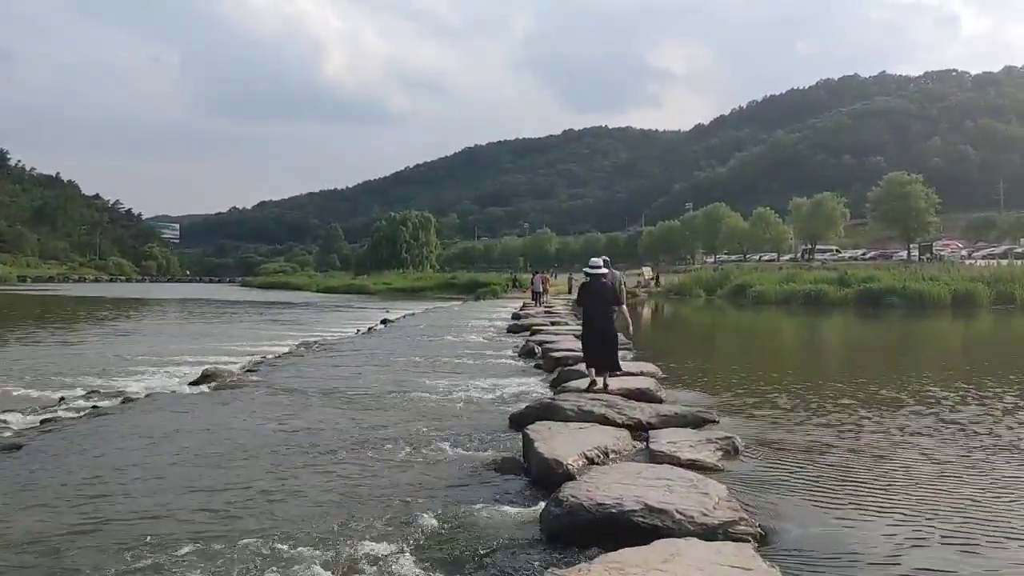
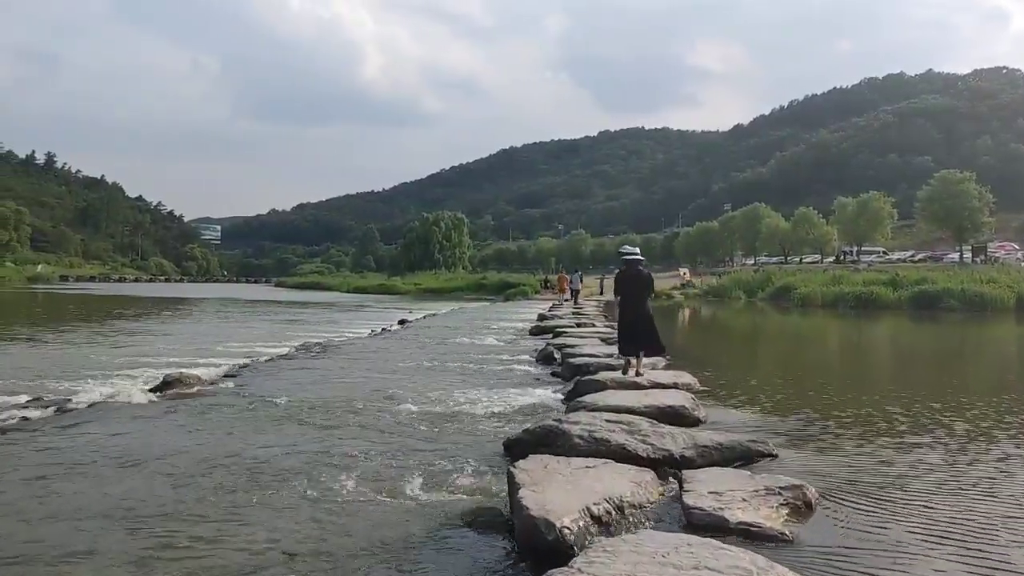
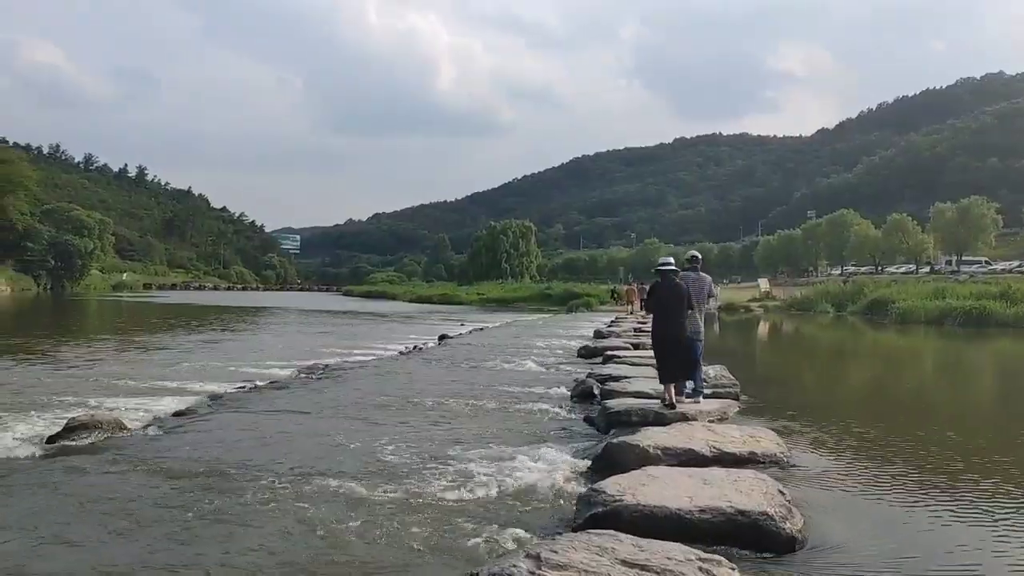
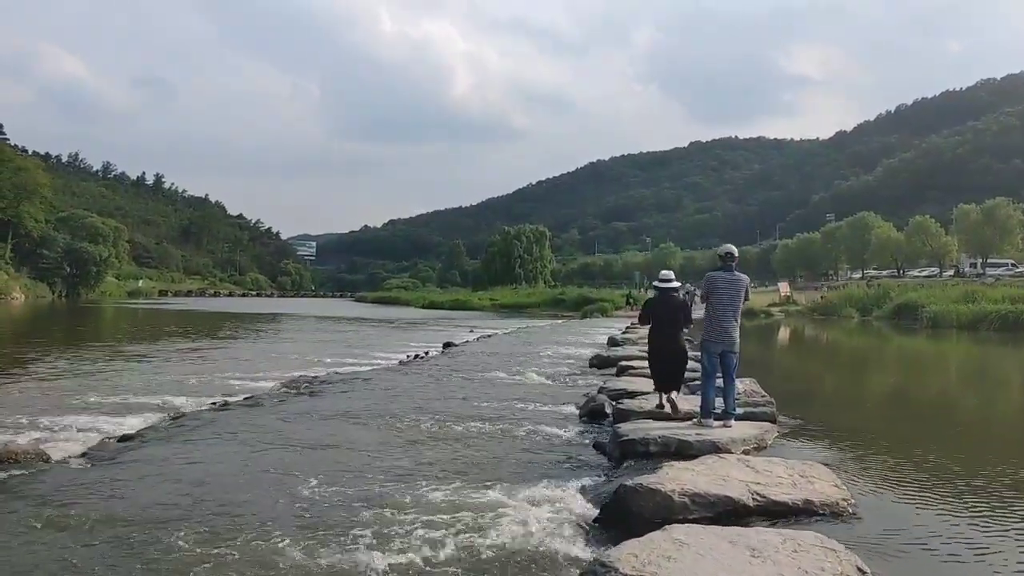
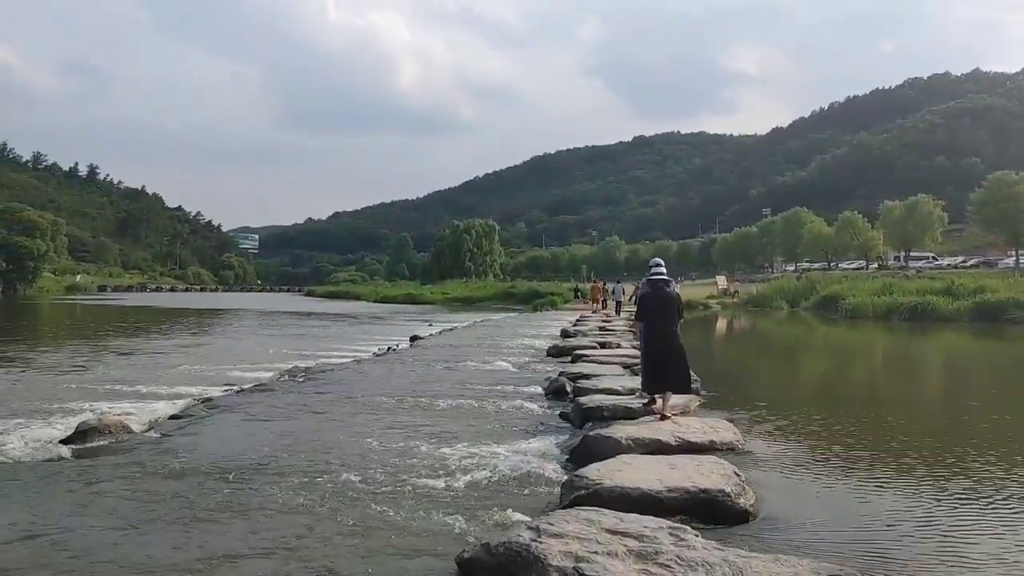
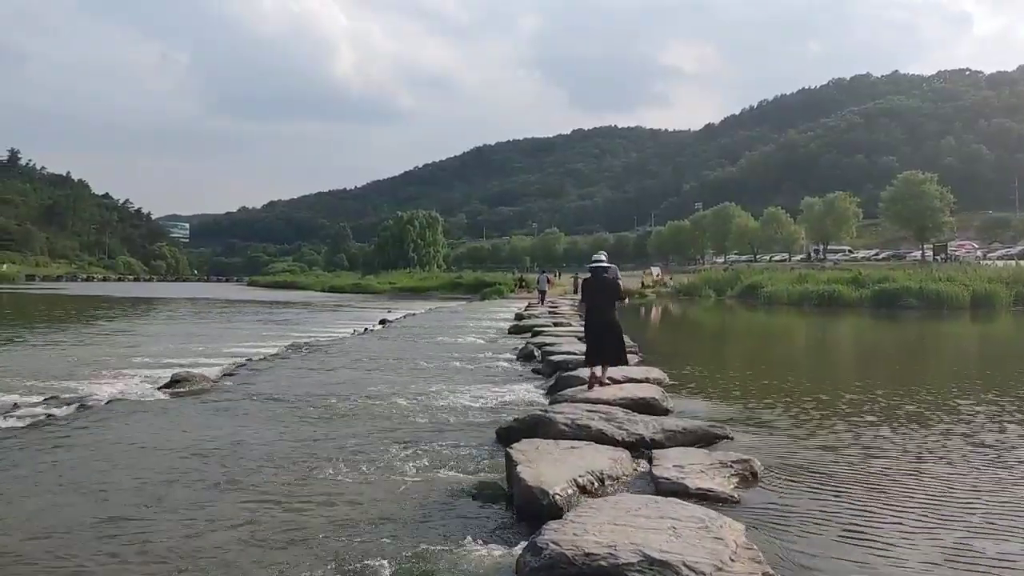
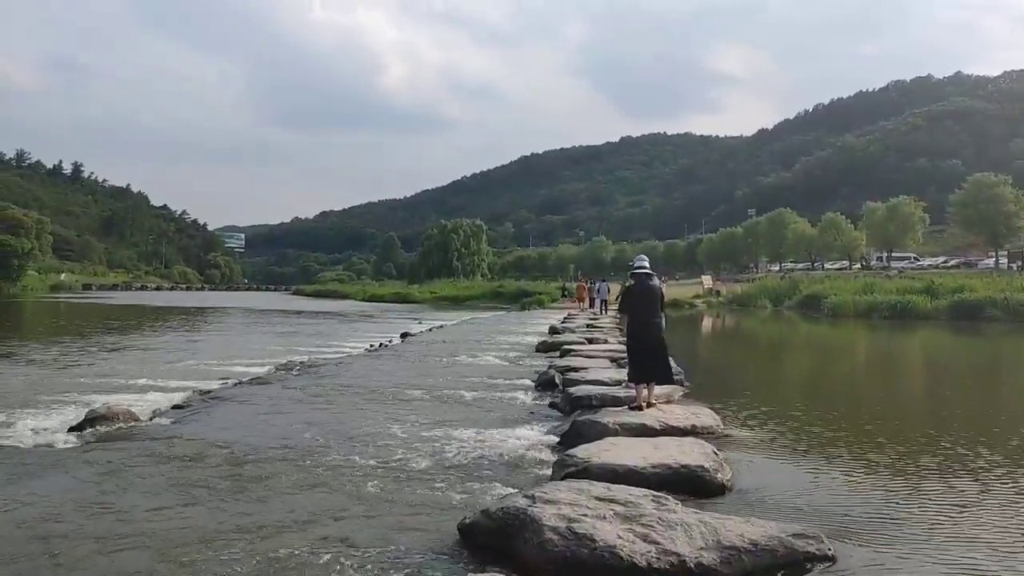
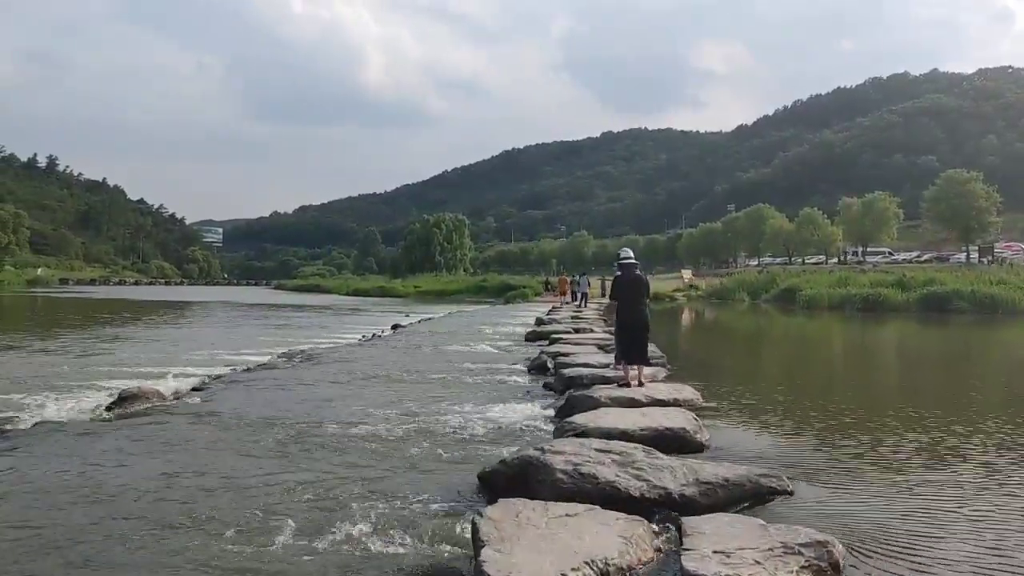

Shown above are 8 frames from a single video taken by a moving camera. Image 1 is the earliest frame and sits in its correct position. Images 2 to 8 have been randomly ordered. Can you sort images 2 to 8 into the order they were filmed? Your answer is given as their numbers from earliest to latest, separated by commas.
6, 2, 8, 7, 5, 3, 4
